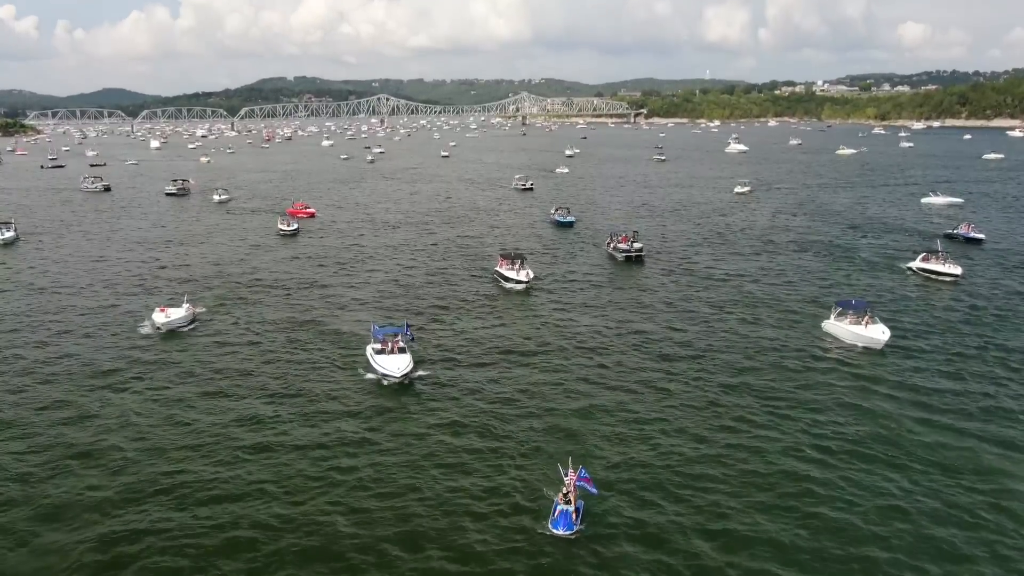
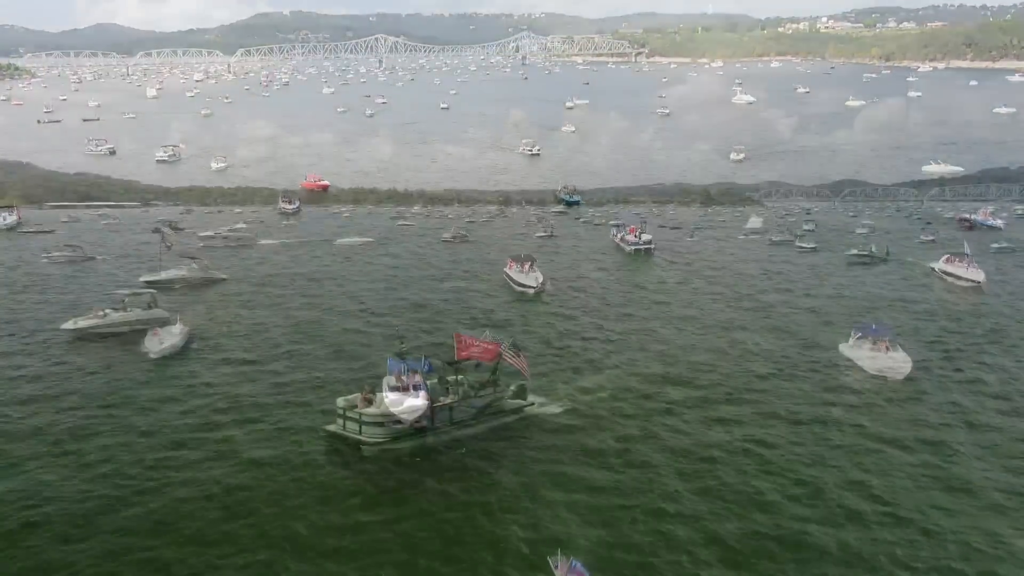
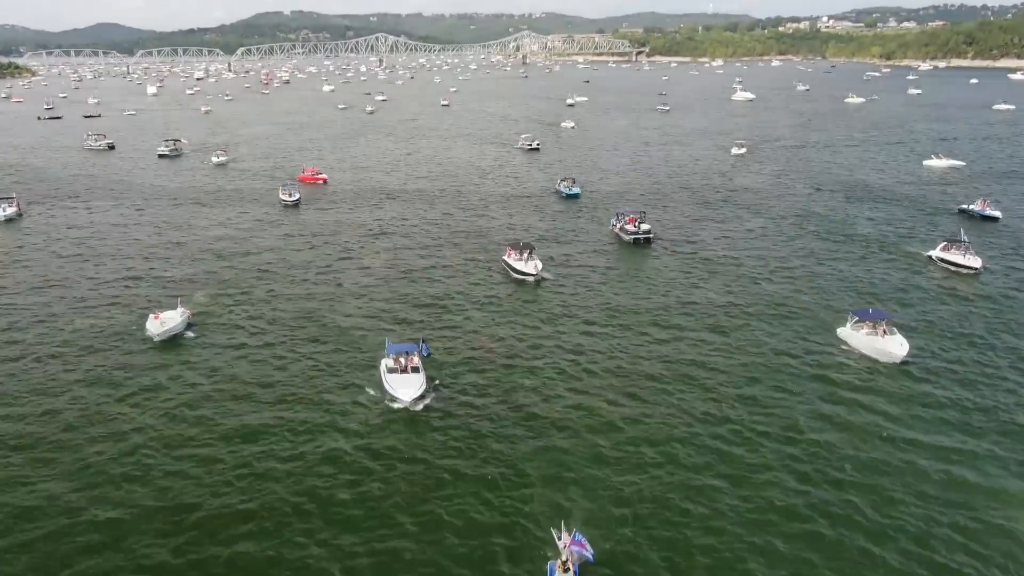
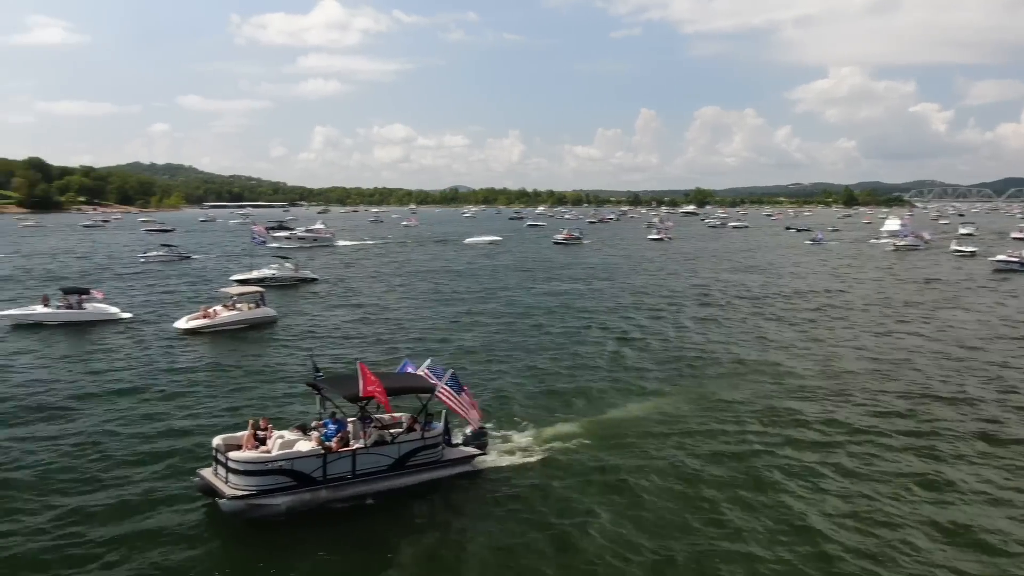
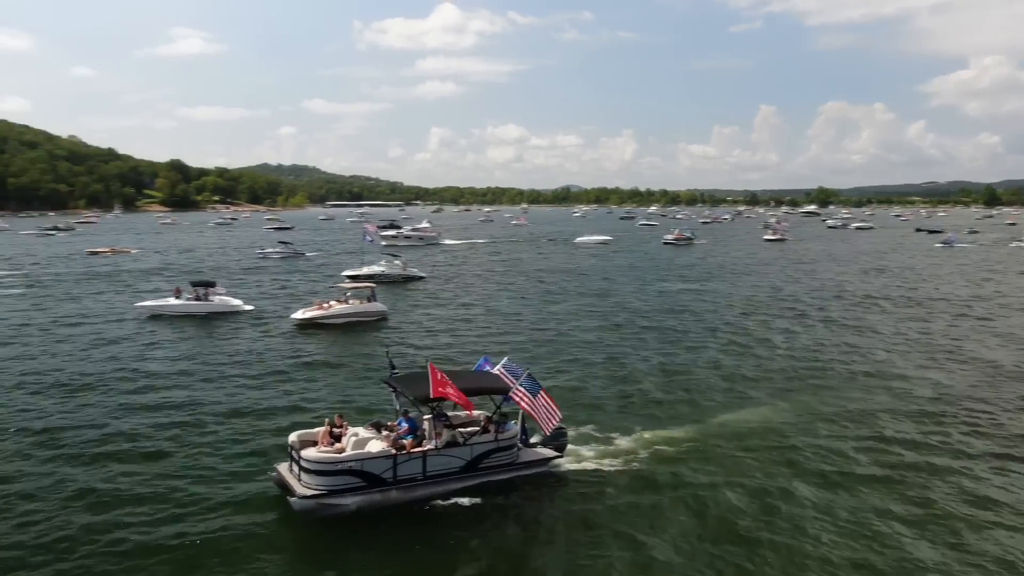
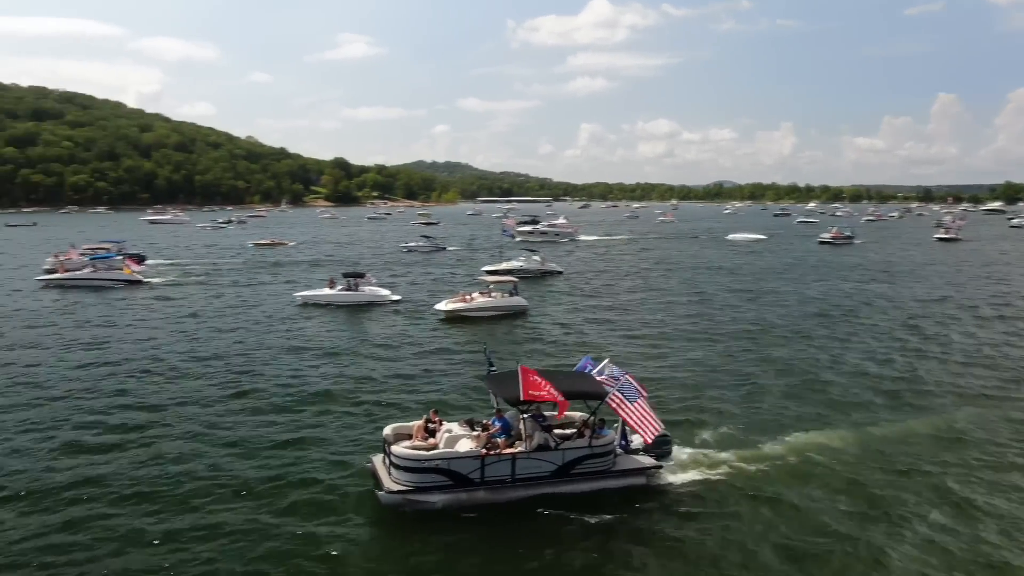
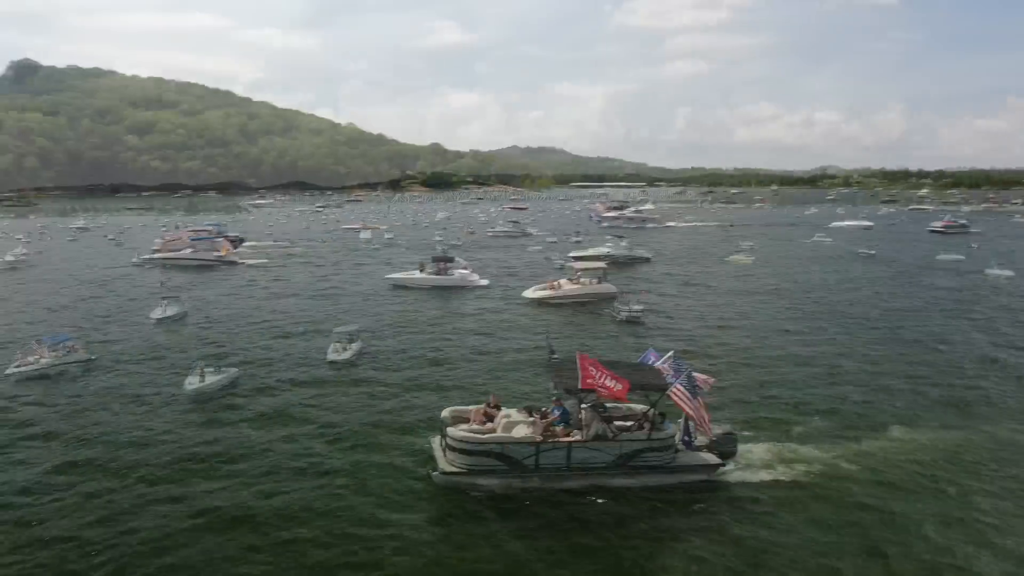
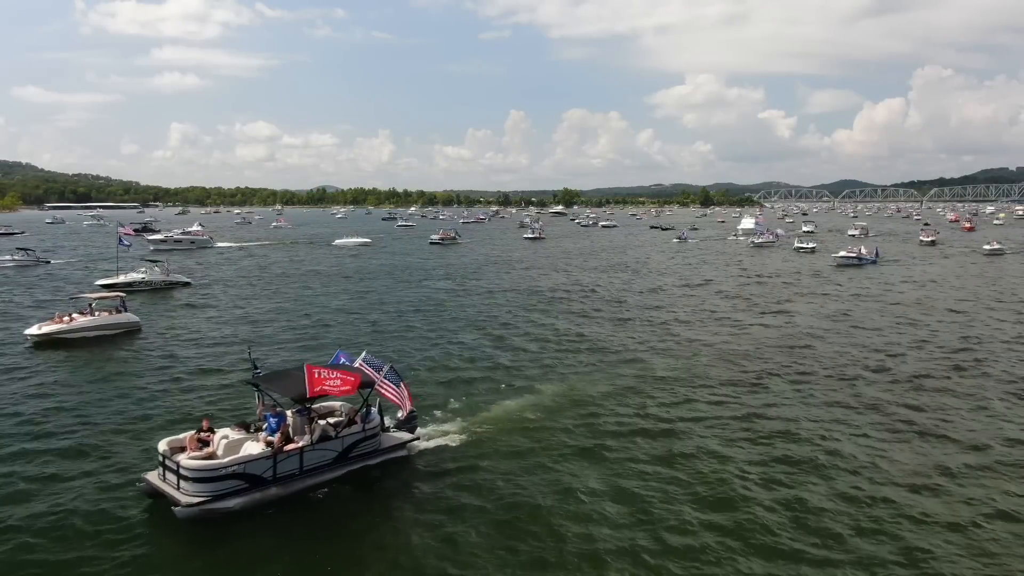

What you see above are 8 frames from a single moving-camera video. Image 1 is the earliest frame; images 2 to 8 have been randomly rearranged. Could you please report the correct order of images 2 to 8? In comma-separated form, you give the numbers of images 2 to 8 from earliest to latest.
3, 2, 8, 4, 5, 6, 7
